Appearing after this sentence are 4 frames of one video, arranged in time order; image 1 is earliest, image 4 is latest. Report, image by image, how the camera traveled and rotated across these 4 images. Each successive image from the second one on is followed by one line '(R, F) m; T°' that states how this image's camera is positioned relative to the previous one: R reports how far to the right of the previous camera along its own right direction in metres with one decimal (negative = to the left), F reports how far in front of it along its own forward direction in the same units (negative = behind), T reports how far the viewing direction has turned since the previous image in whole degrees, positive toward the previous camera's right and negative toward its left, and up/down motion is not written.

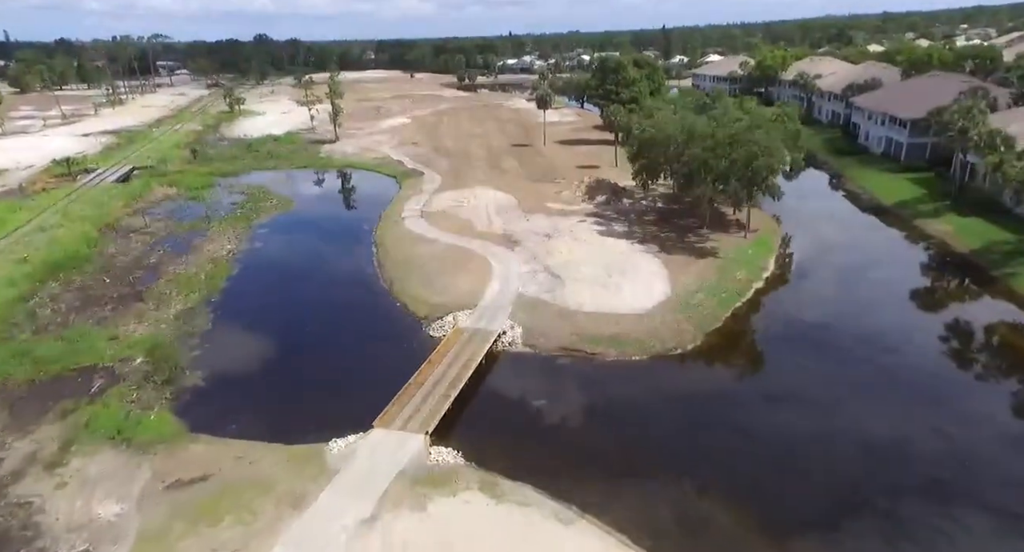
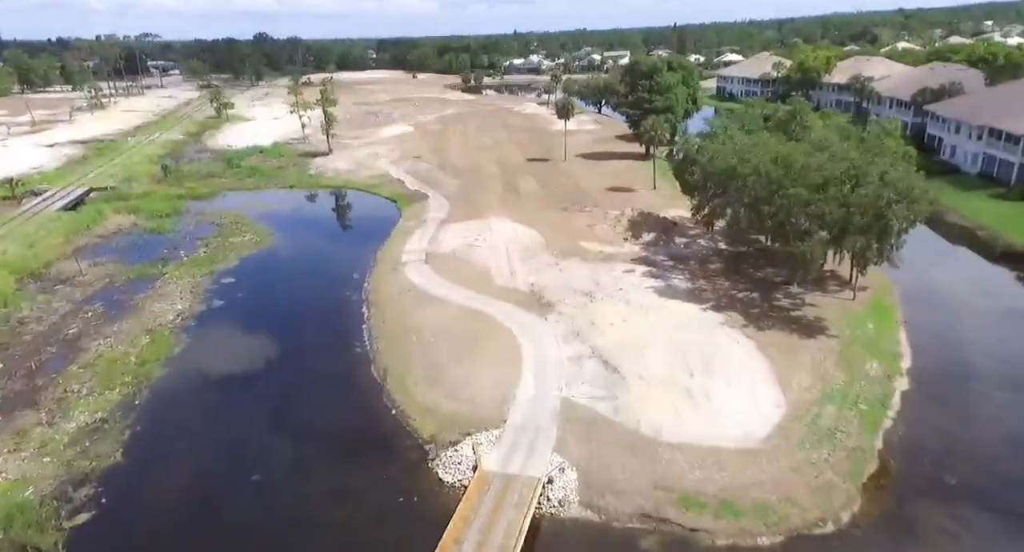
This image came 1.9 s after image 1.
(-1.6, +9.8) m; 0°
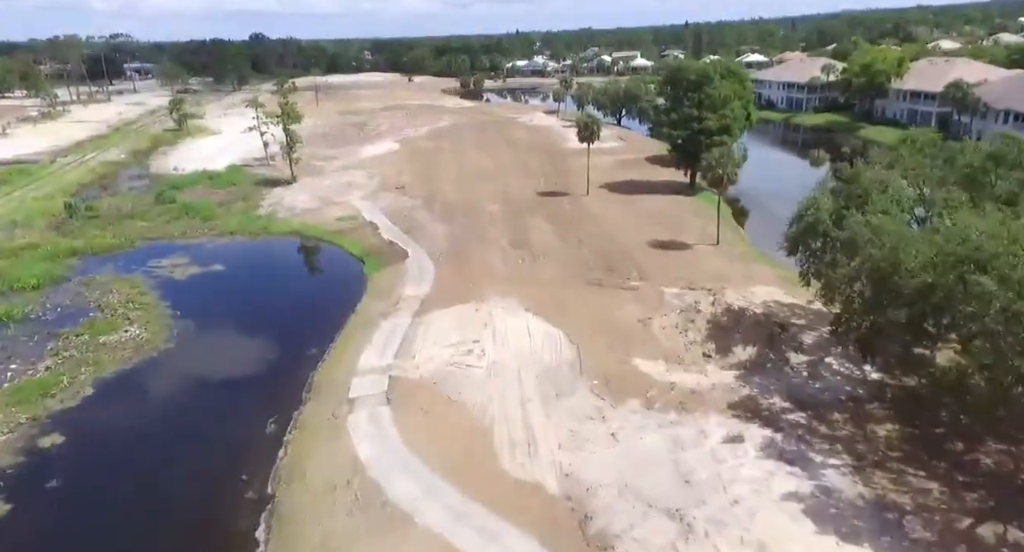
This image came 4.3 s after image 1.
(-0.5, +15.6) m; 0°
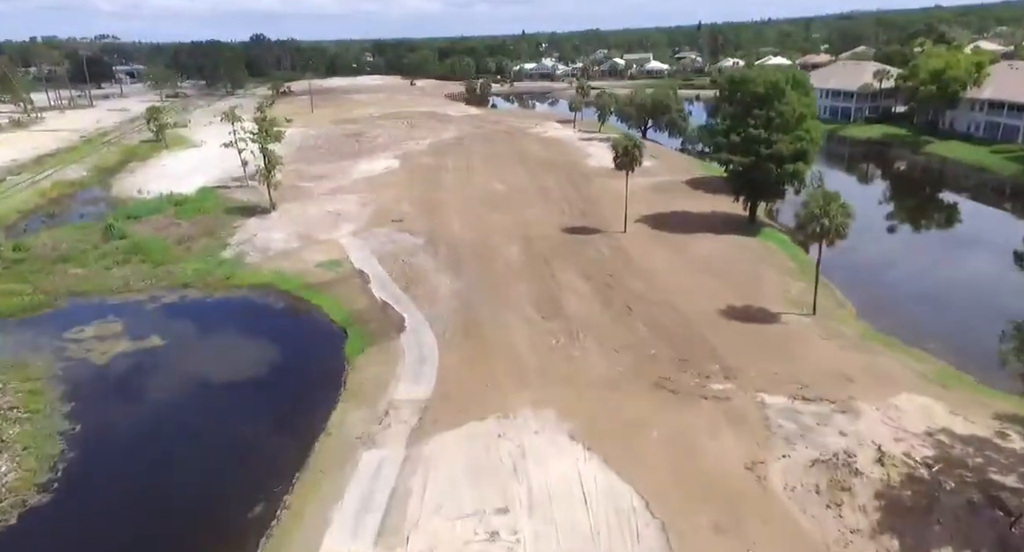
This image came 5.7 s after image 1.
(-1.4, +10.2) m; 0°
